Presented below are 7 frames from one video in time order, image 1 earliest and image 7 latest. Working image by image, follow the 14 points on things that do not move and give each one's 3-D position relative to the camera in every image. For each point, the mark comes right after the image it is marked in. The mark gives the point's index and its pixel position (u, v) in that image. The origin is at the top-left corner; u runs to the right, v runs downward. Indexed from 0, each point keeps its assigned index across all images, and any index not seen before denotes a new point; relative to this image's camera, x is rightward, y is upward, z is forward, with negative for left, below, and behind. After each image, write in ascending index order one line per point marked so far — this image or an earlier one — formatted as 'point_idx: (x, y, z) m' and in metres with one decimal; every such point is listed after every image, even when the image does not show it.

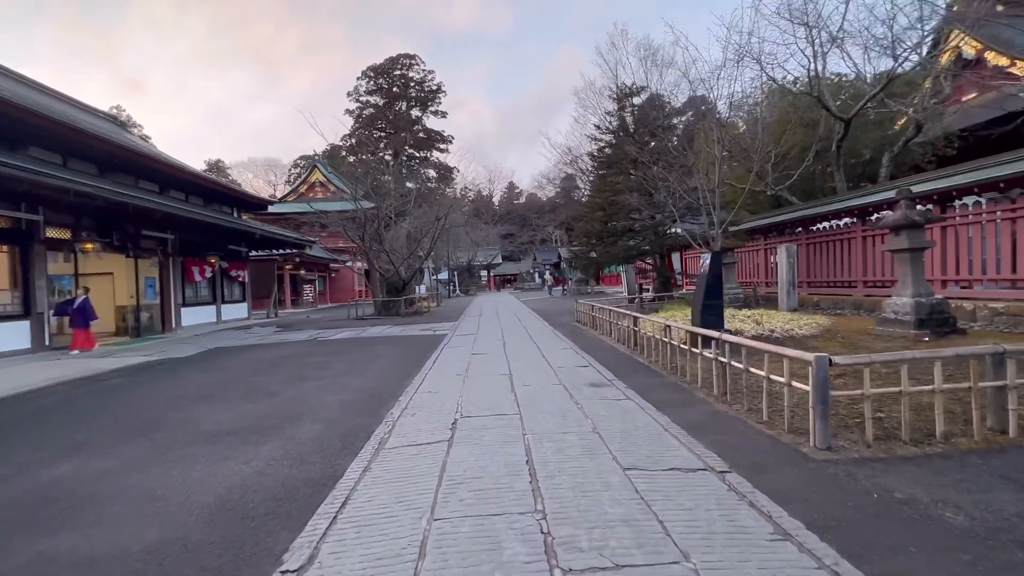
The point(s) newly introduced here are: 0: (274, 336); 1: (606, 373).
0: (-8.5, -1.7, +16.5) m
1: (+1.5, -1.4, +7.6) m
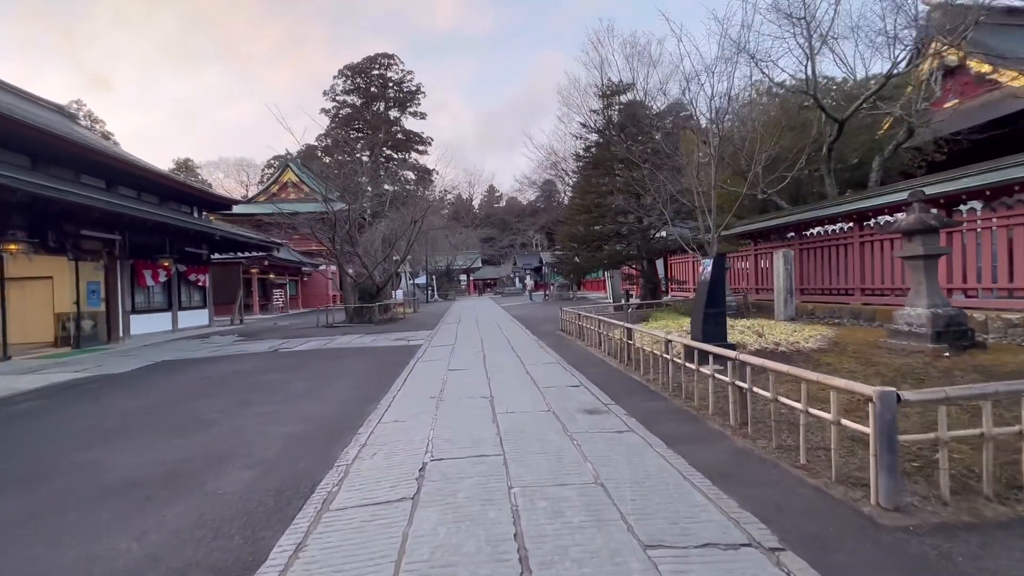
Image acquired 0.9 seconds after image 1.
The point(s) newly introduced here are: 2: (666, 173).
0: (-9.1, -1.9, +15.2) m
1: (+1.3, -1.5, +6.6) m
2: (+4.8, +3.6, +14.6) m
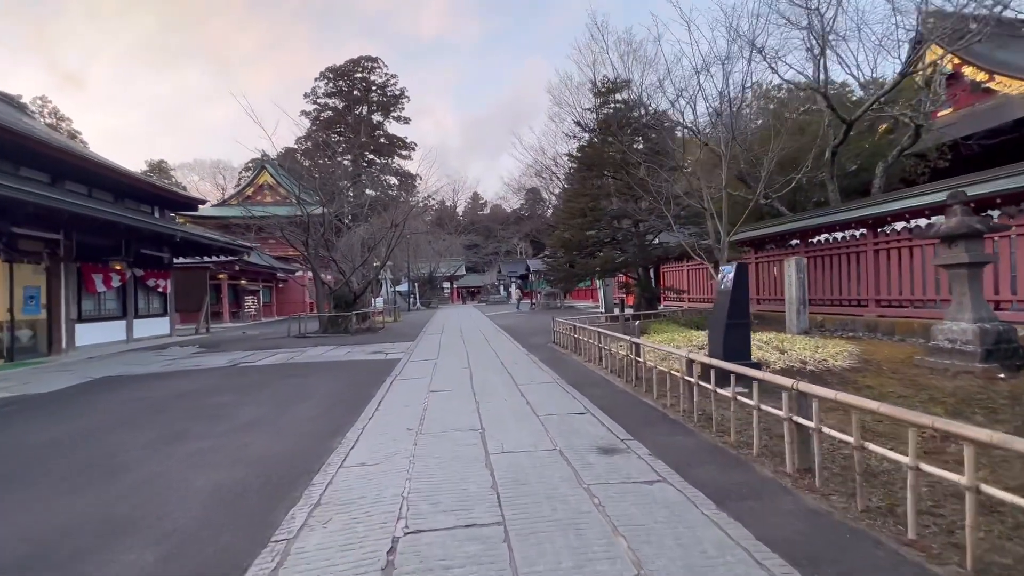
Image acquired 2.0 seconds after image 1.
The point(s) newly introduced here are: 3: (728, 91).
0: (-9.5, -2.1, +13.6) m
1: (+1.2, -1.7, +5.5) m
2: (+4.5, +3.3, +13.7) m
3: (+5.7, +5.1, +12.2) m
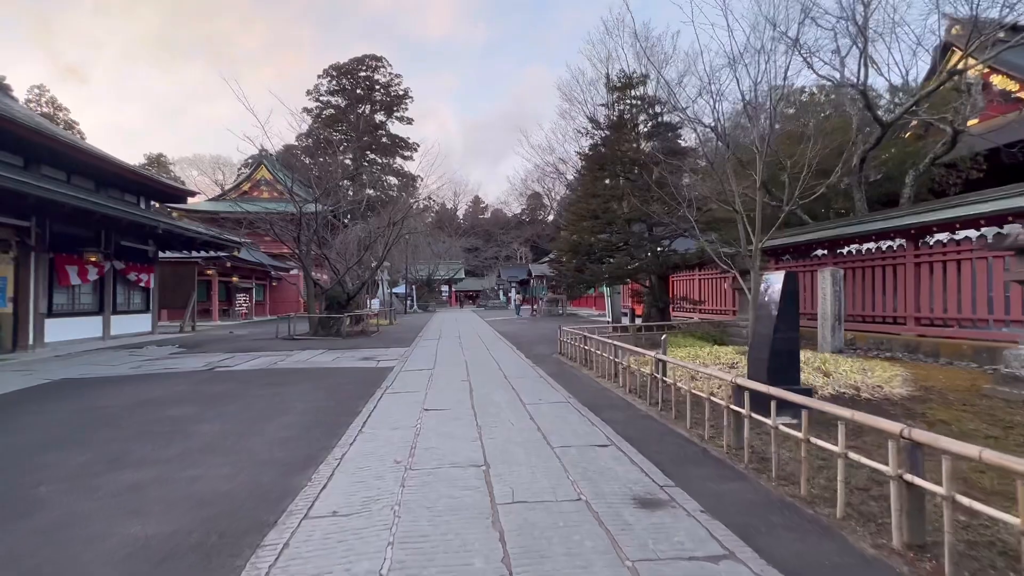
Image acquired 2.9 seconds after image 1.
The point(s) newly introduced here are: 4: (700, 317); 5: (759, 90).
0: (-9.4, -2.0, +12.6) m
1: (+1.3, -1.7, +4.5) m
2: (+4.7, +3.1, +12.7) m
3: (+5.9, +4.8, +11.2) m
4: (+6.5, -1.0, +16.3) m
5: (+6.0, +4.8, +11.3) m
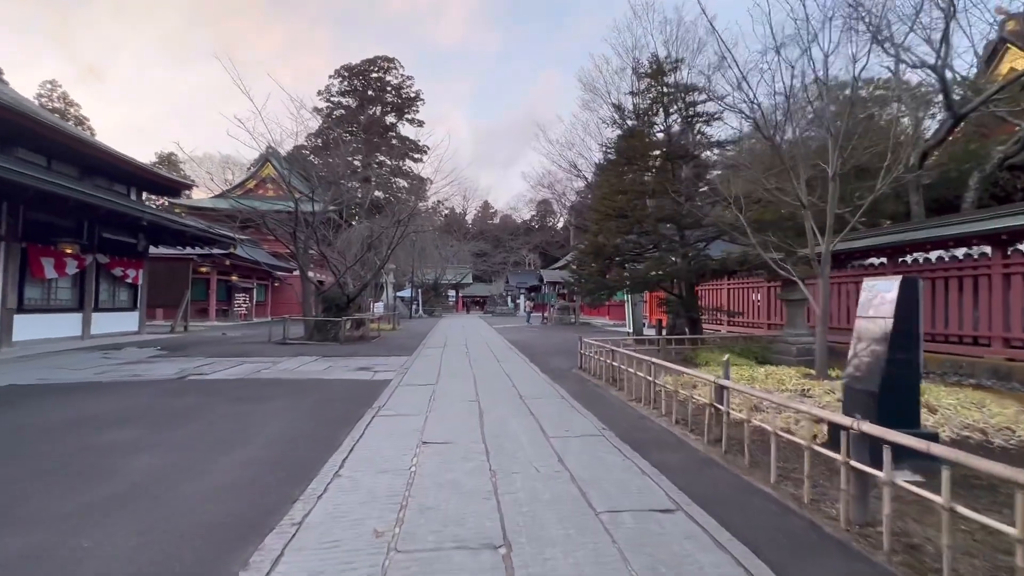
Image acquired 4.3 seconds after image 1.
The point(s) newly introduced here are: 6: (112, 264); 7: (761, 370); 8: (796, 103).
0: (-9.1, -1.9, +11.2) m
1: (+1.5, -1.8, +3.0) m
2: (+5.2, +2.8, +11.3) m
3: (+6.4, +4.6, +9.8) m
4: (+6.9, -1.3, +14.7) m
5: (+6.4, +4.5, +9.8) m
6: (-13.9, +0.8, +16.2) m
7: (+4.2, -1.4, +7.9) m
8: (+6.2, +4.1, +10.1) m
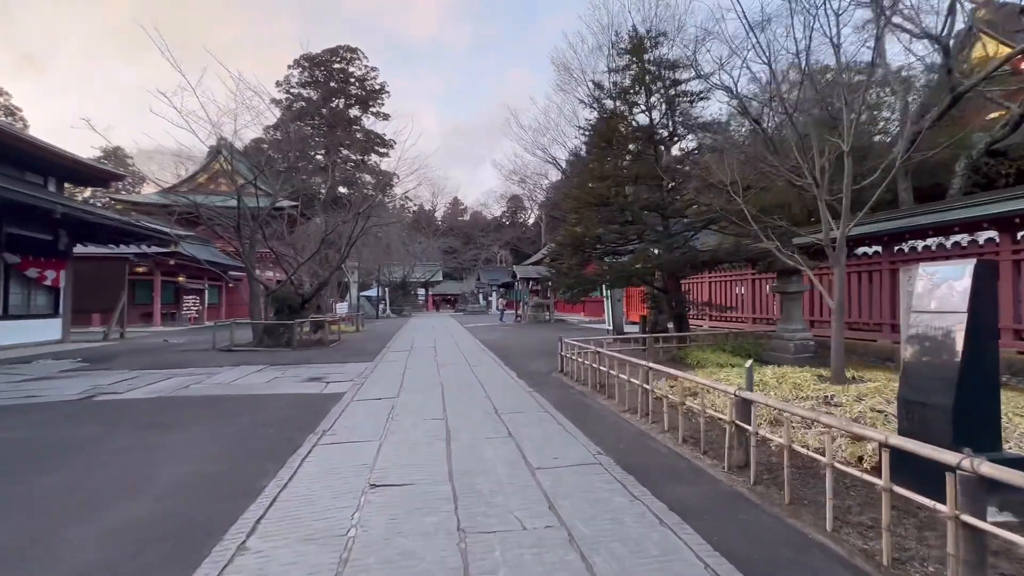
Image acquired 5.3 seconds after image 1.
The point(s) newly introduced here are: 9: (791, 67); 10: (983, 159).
0: (-9.6, -1.9, +9.5) m
1: (+1.5, -1.7, +1.9) m
2: (+4.5, +3.0, +10.3) m
3: (+5.8, +4.8, +9.0) m
4: (+6.1, -1.1, +13.9) m
5: (+5.8, +4.7, +9.0) m
6: (-14.8, +0.7, +14.2) m
7: (+3.8, -1.3, +7.0) m
8: (+5.6, +4.3, +9.2) m
9: (+5.7, +4.6, +9.1) m
10: (+13.4, +3.7, +13.3) m
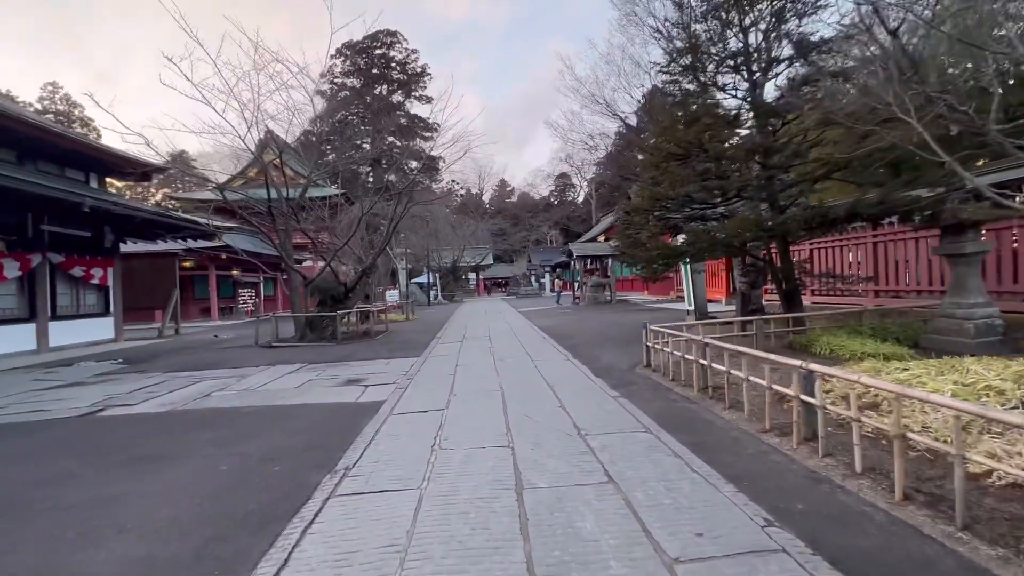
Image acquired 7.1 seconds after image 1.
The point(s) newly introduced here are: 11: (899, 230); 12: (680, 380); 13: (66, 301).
0: (-8.3, -1.9, +8.7) m
1: (+1.9, -1.6, -0.1) m
2: (+5.6, +3.6, +7.8) m
3: (+6.7, +5.4, +6.2) m
4: (+7.7, -0.3, +11.3) m
5: (+6.7, +5.3, +6.2) m
6: (-13.1, +0.7, +13.8) m
7: (+4.7, -0.8, +4.7) m
8: (+6.5, +4.9, +6.5) m
9: (+6.5, +5.2, +6.4) m
10: (+14.7, +4.8, +9.7) m
11: (+7.5, +1.2, +9.5) m
12: (+2.5, -1.4, +7.0) m
13: (-13.7, -0.4, +14.3) m
